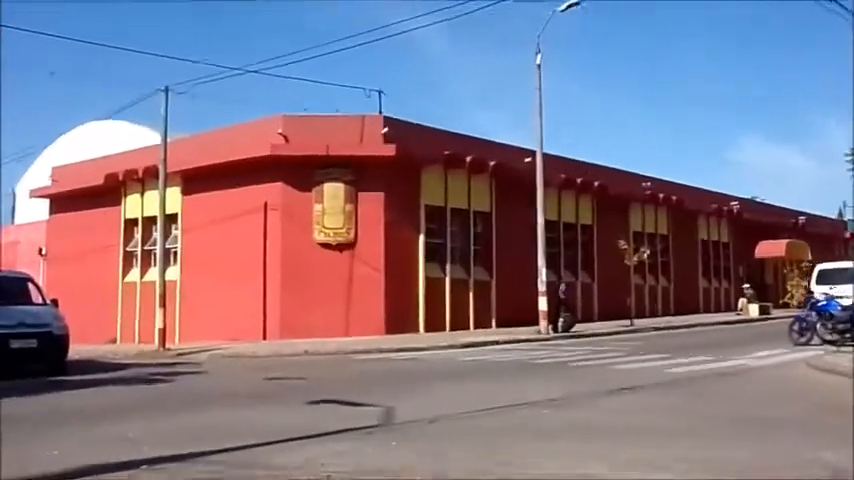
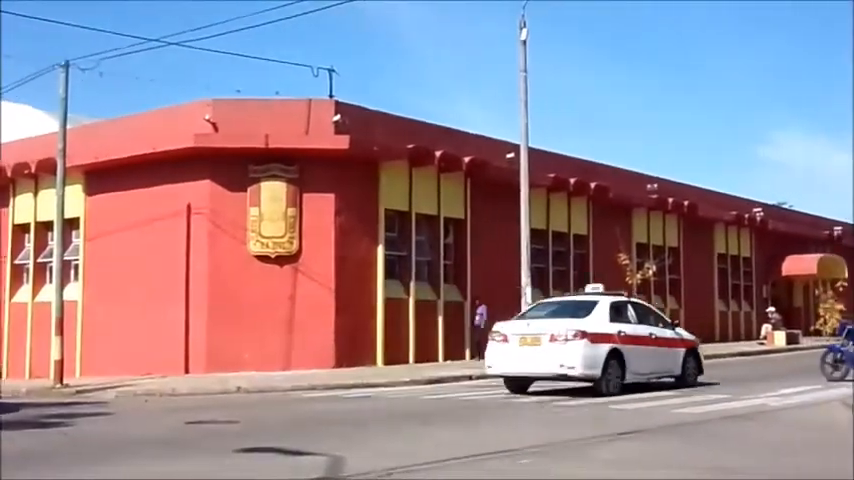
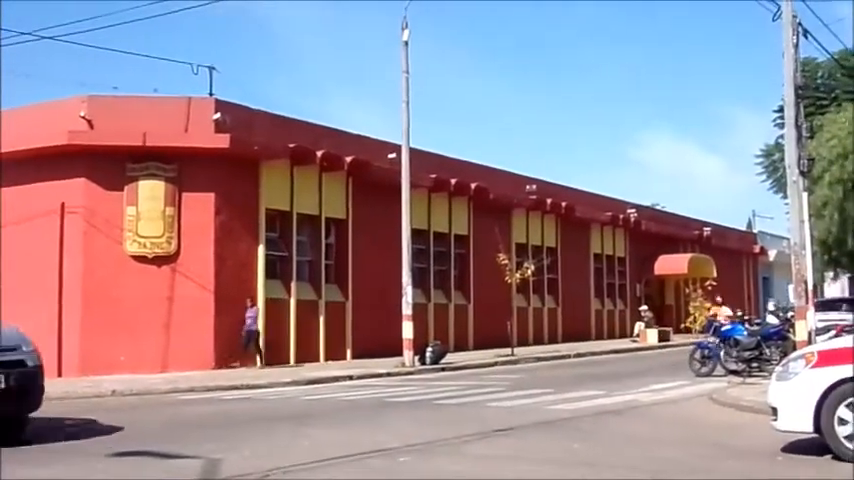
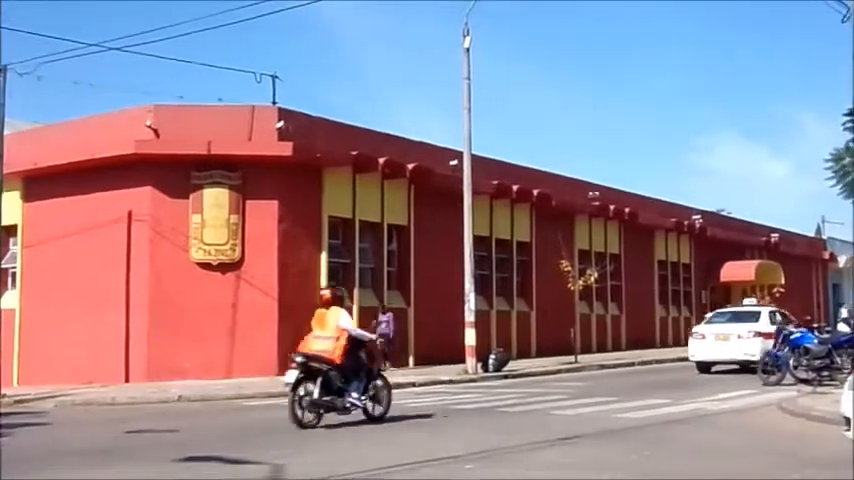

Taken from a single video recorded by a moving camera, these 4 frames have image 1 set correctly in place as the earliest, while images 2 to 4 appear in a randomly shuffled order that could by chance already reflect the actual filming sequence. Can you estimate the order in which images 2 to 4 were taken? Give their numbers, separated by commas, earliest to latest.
2, 4, 3
